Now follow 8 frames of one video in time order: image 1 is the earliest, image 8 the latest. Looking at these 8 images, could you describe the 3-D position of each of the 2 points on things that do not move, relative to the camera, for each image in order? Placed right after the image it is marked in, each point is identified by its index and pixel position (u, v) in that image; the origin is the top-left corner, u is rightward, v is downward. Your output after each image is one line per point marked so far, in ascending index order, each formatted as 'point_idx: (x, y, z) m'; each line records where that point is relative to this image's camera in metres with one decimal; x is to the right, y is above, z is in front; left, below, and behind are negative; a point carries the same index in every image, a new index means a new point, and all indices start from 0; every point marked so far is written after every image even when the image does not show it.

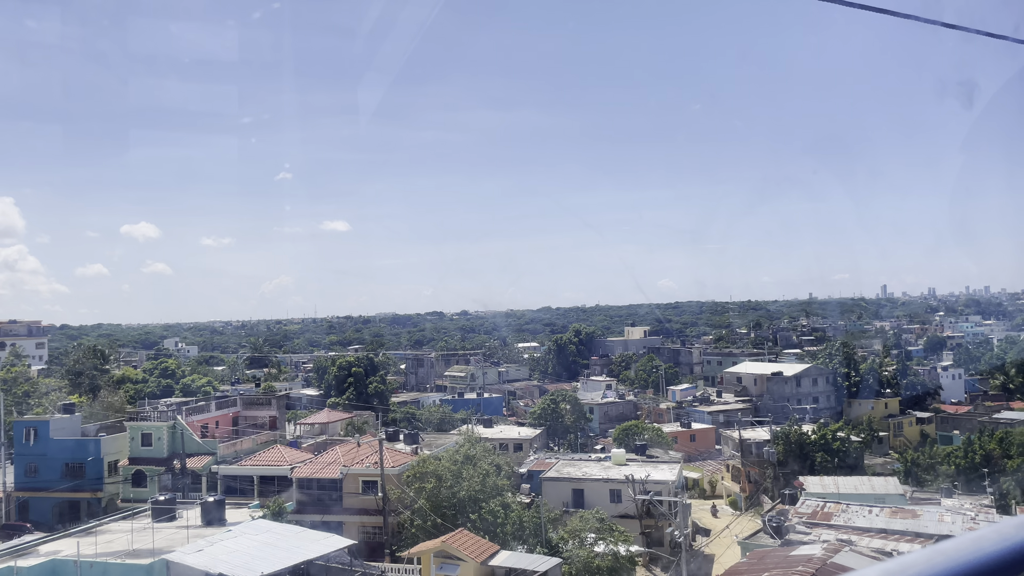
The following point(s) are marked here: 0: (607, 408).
0: (+1.8, -2.3, +12.9) m
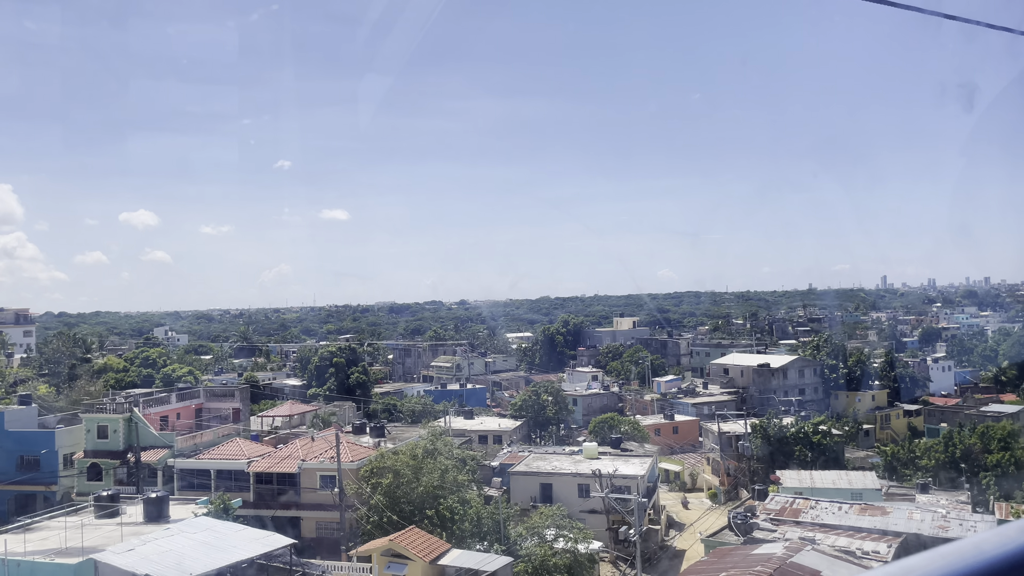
0: (+1.5, -2.1, +12.8) m
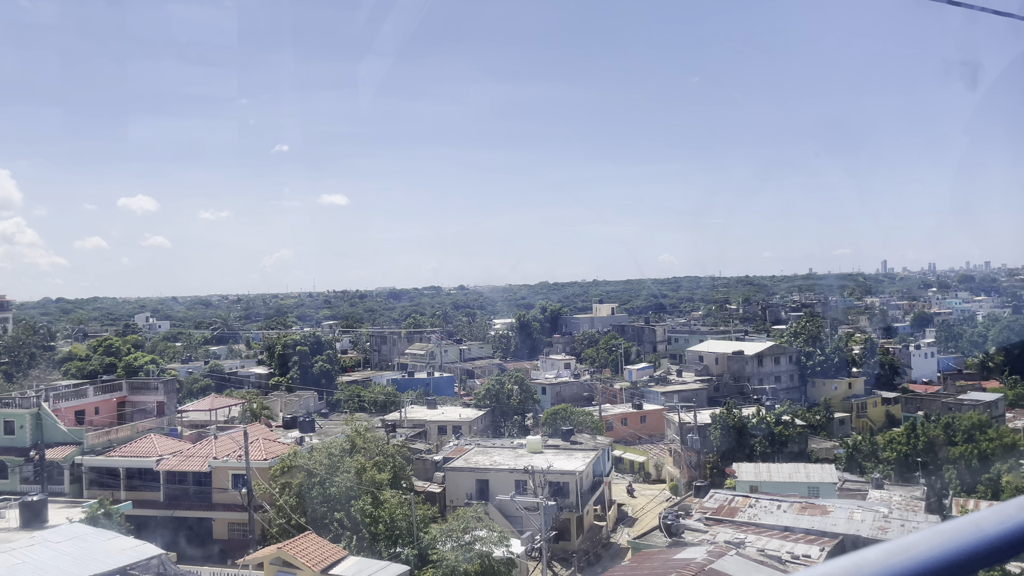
0: (+0.9, -1.8, +12.6) m
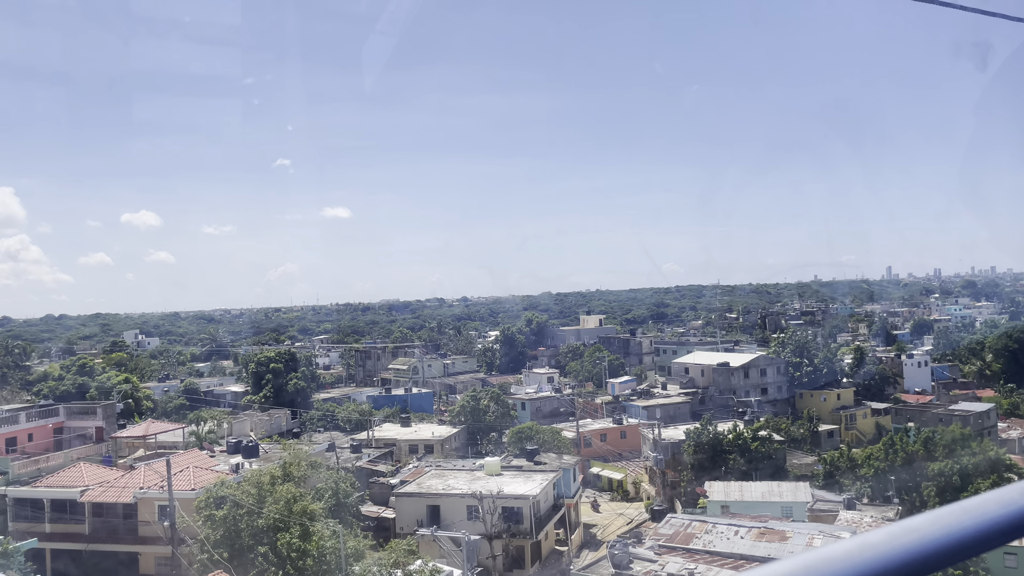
0: (+0.5, -2.1, +12.3) m
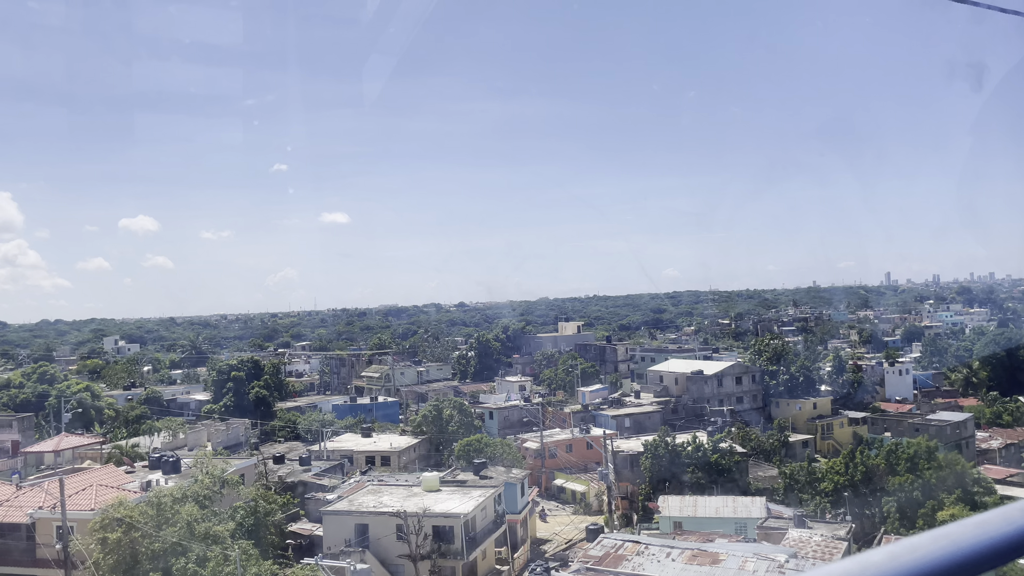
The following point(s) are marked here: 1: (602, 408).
0: (-0.1, -2.2, +12.0) m
1: (+1.6, -2.2, +12.3) m
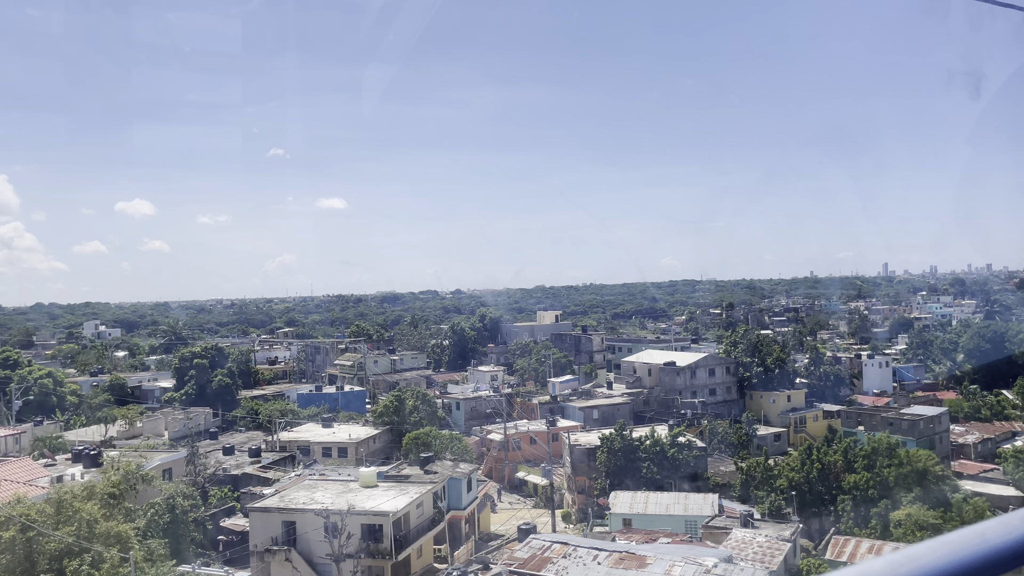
0: (-0.7, -2.0, +11.8) m
1: (+1.0, -2.0, +12.1) m
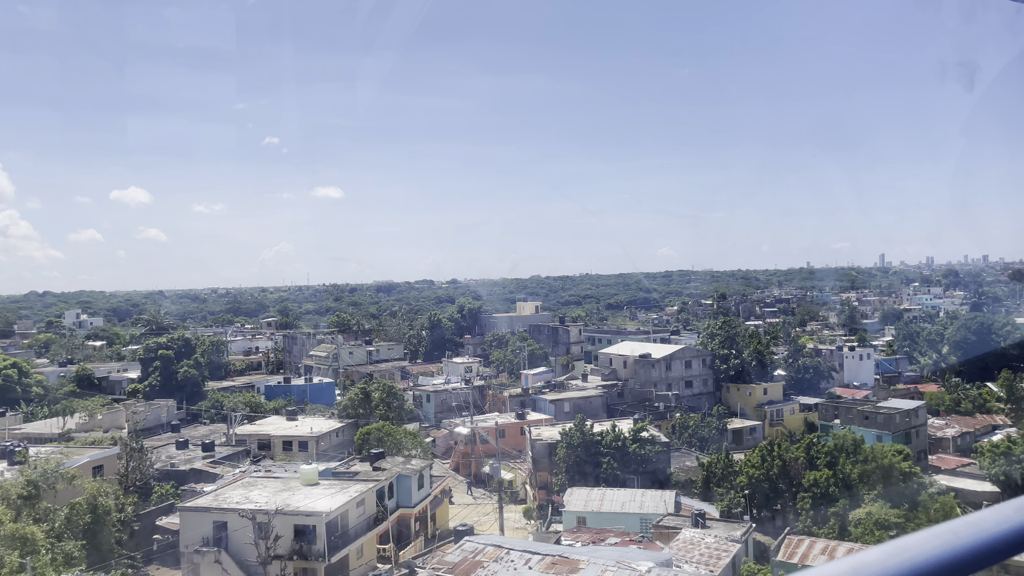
0: (-1.2, -1.8, +11.6) m
1: (+0.5, -1.8, +11.9) m
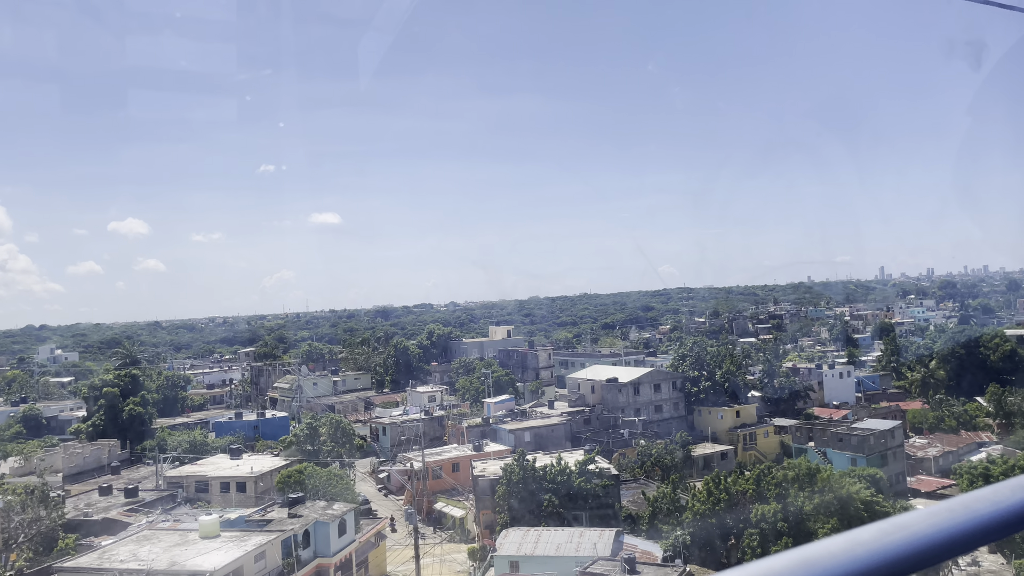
0: (-1.8, -2.3, +11.2) m
1: (-0.1, -2.2, +11.5) m
